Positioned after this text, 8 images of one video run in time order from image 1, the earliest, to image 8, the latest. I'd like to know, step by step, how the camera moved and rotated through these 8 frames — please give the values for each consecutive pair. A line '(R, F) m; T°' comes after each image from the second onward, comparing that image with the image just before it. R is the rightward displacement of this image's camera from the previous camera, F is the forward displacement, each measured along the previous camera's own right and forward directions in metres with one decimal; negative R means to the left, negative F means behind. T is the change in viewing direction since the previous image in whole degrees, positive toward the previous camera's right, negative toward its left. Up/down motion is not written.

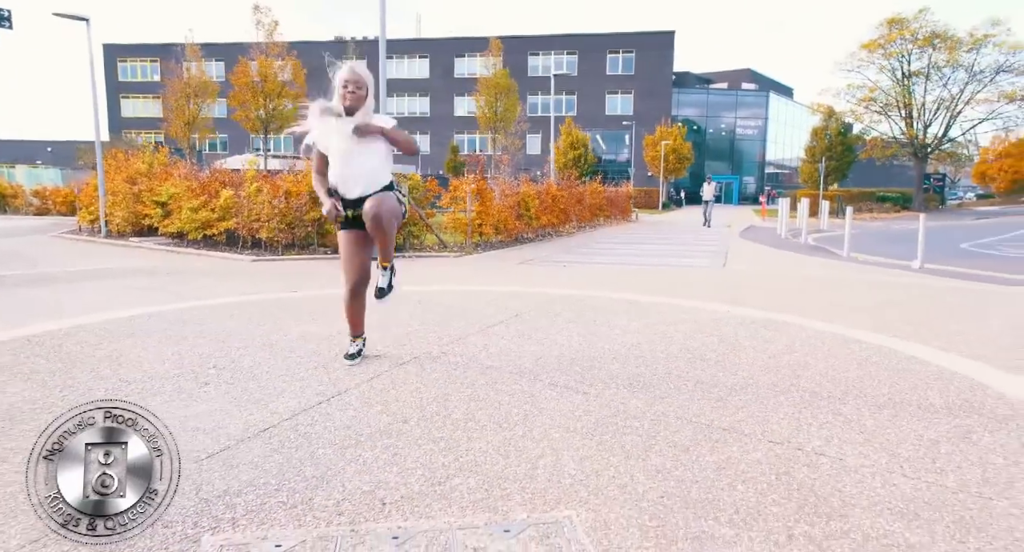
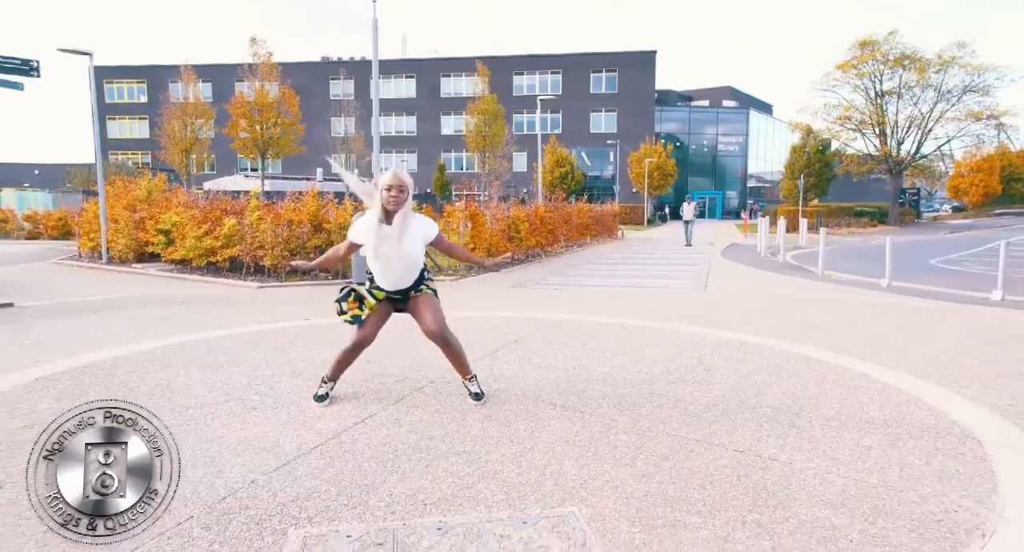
(-0.1, -0.7) m; +1°
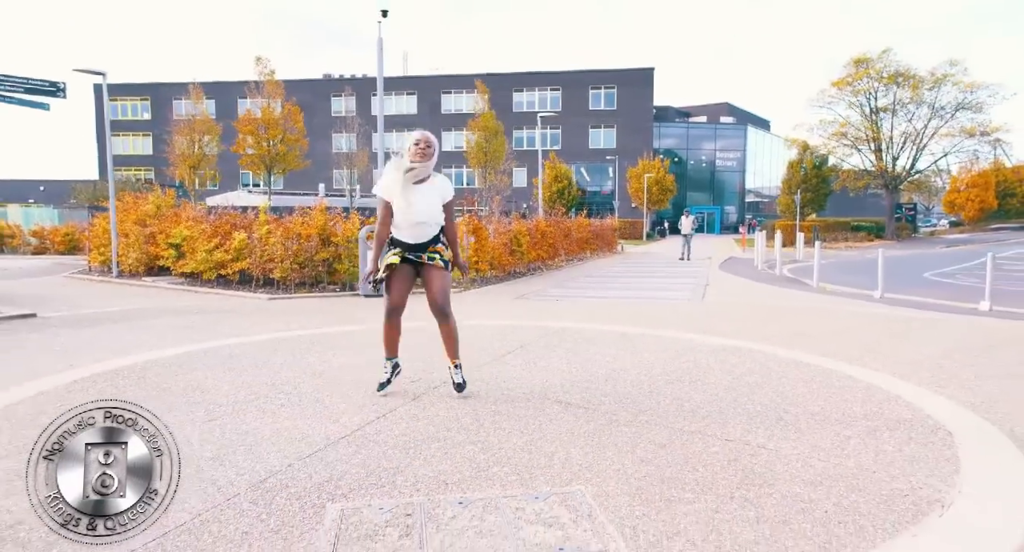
(-0.1, -0.4) m; 0°
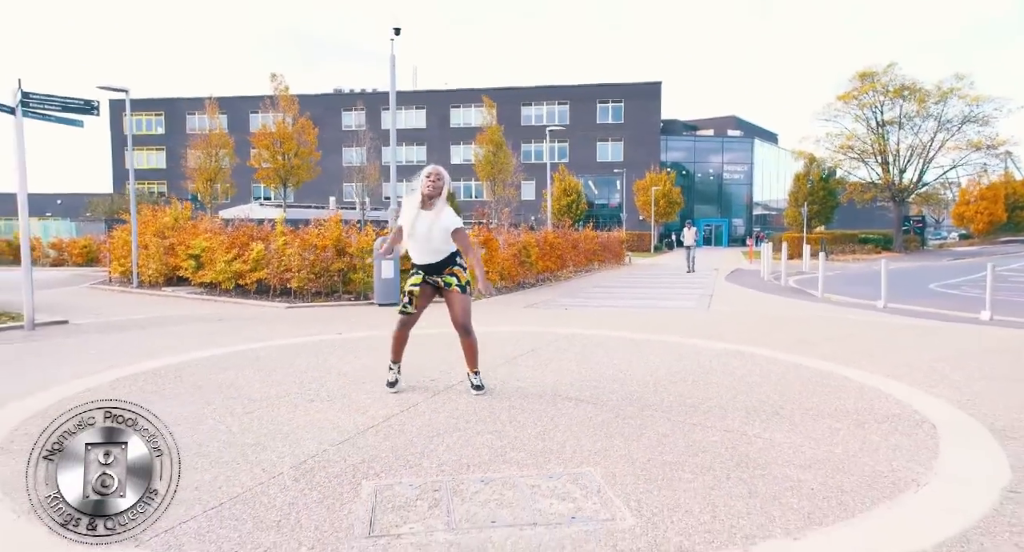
(0.0, -0.4) m; -1°
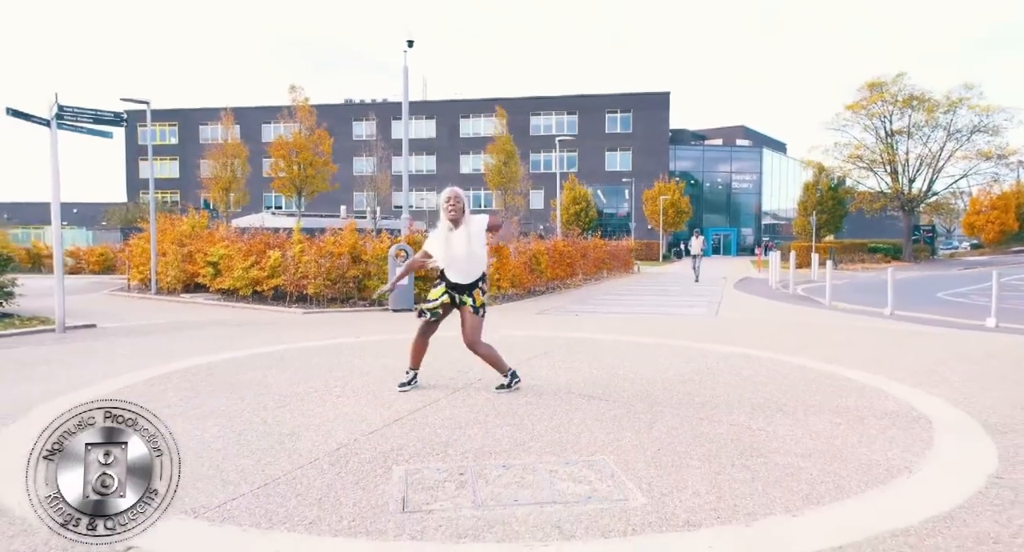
(-0.1, -0.3) m; -1°
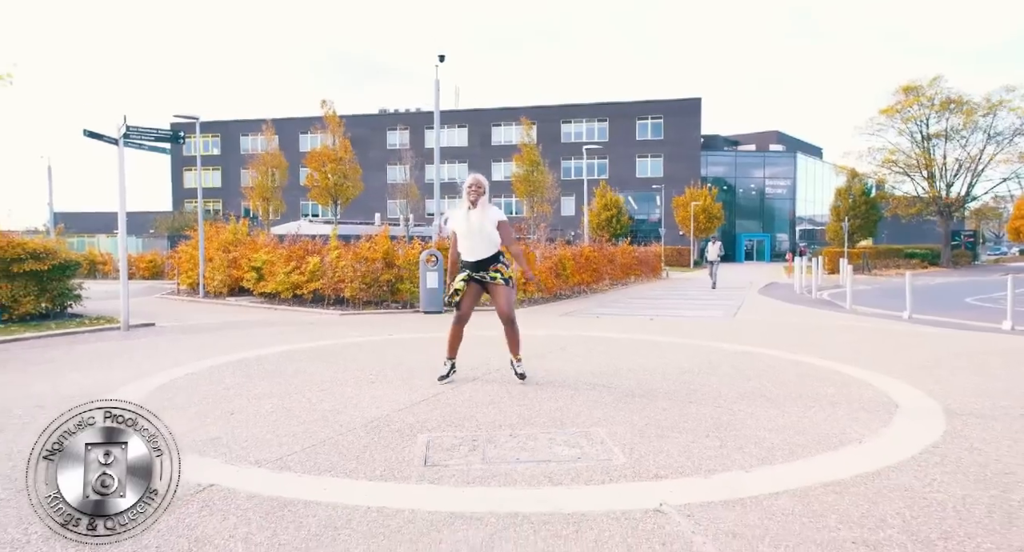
(+0.2, -0.7) m; -3°
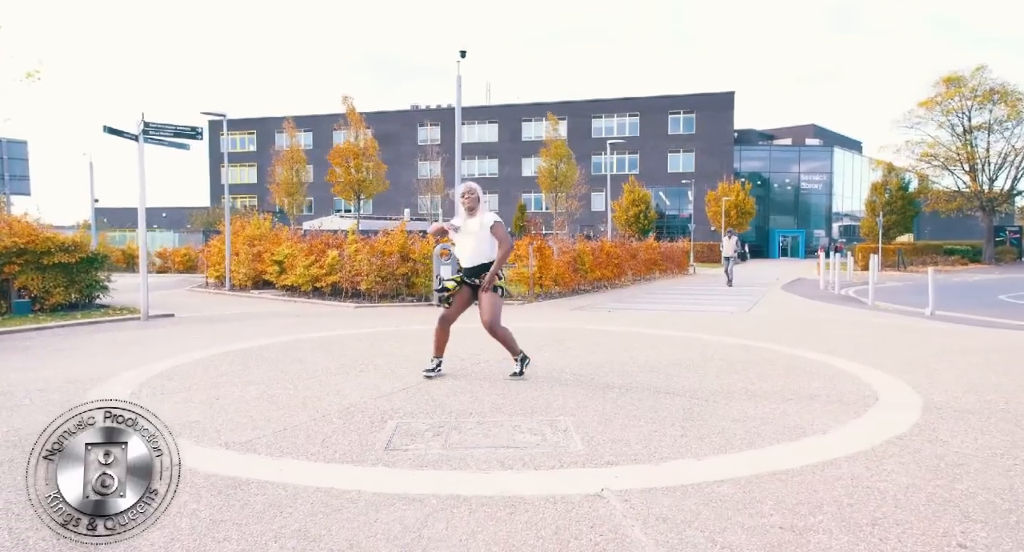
(+0.5, -0.1) m; -3°
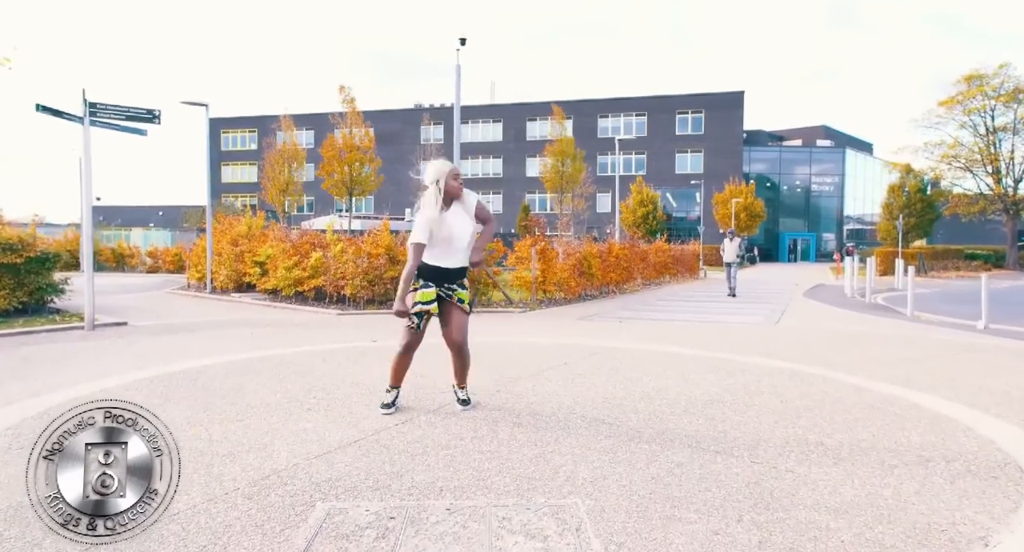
(+0.1, +1.6) m; 0°
